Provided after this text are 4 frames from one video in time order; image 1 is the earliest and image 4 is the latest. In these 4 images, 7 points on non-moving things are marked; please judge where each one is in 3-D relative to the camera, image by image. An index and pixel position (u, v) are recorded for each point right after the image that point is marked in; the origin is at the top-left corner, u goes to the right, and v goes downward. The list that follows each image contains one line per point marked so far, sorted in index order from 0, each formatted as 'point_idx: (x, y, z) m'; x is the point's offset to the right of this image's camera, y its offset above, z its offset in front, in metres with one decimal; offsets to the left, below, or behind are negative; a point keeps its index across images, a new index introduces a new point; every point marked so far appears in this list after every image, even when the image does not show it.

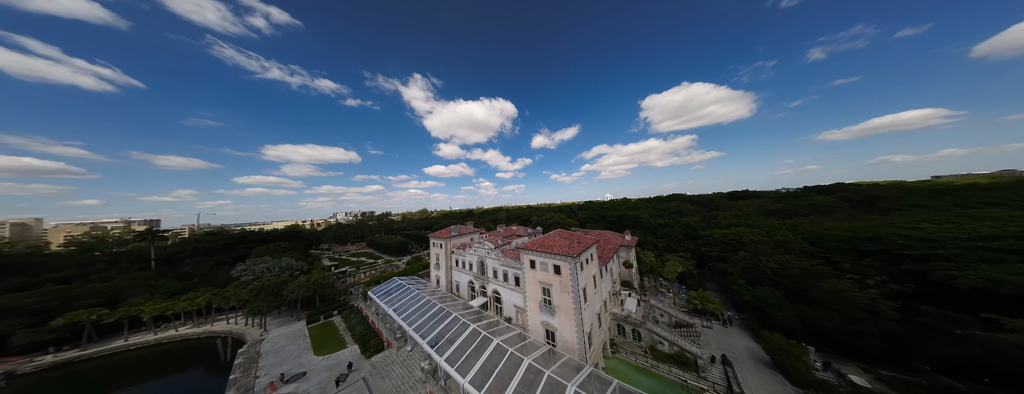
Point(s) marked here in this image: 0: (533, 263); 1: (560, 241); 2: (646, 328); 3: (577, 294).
0: (+1.5, -4.7, +14.1) m
1: (+3.3, -3.1, +13.5) m
2: (+10.4, -10.1, +15.3) m
3: (+4.0, -6.0, +12.2) m
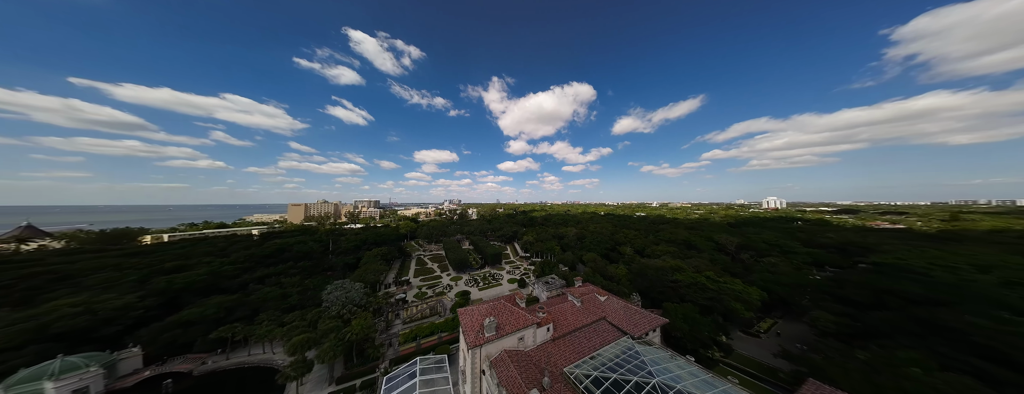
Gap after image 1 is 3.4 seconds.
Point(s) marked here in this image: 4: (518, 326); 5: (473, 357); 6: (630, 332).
0: (+2.1, -9.1, -0.9) m
1: (+3.5, -7.4, -2.1) m
2: (+10.8, -14.2, -3.3) m
3: (+3.7, -10.3, -3.6) m
4: (+0.8, -9.4, +14.9) m
5: (-2.6, -10.8, +13.4) m
6: (+11.6, -13.1, +19.4) m
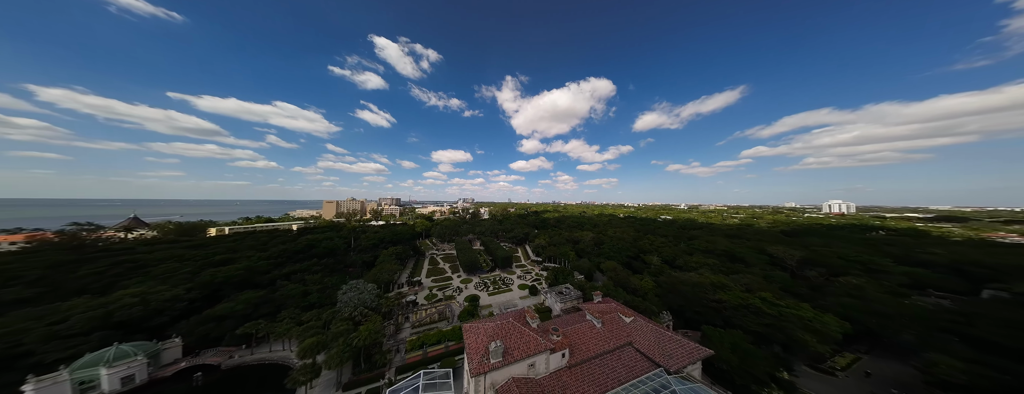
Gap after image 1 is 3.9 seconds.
0: (+1.4, -9.8, -3.1) m
1: (+2.7, -8.1, -4.5) m
2: (+9.9, -15.0, -6.1) m
3: (+2.8, -11.0, -6.0) m
4: (+1.3, -10.1, +12.7) m
5: (-2.2, -11.4, +11.6) m
6: (+12.4, -13.8, +16.4) m
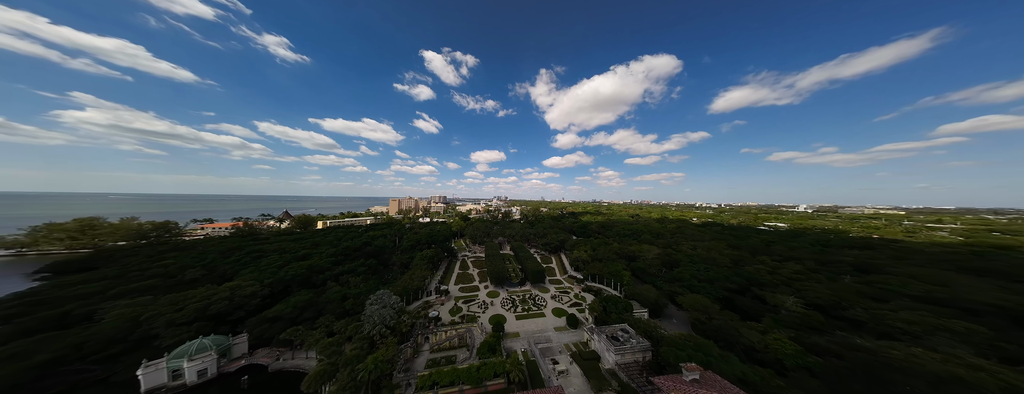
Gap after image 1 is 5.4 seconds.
0: (-1.6, -10.3, -10.7) m
1: (-0.6, -8.5, -12.3) m
2: (+6.2, -15.3, -15.5) m
3: (-0.8, -11.4, -13.8) m
4: (+1.7, -10.6, +4.8) m
5: (-2.0, -12.0, +4.4) m
6: (+13.3, -14.2, +6.1) m
